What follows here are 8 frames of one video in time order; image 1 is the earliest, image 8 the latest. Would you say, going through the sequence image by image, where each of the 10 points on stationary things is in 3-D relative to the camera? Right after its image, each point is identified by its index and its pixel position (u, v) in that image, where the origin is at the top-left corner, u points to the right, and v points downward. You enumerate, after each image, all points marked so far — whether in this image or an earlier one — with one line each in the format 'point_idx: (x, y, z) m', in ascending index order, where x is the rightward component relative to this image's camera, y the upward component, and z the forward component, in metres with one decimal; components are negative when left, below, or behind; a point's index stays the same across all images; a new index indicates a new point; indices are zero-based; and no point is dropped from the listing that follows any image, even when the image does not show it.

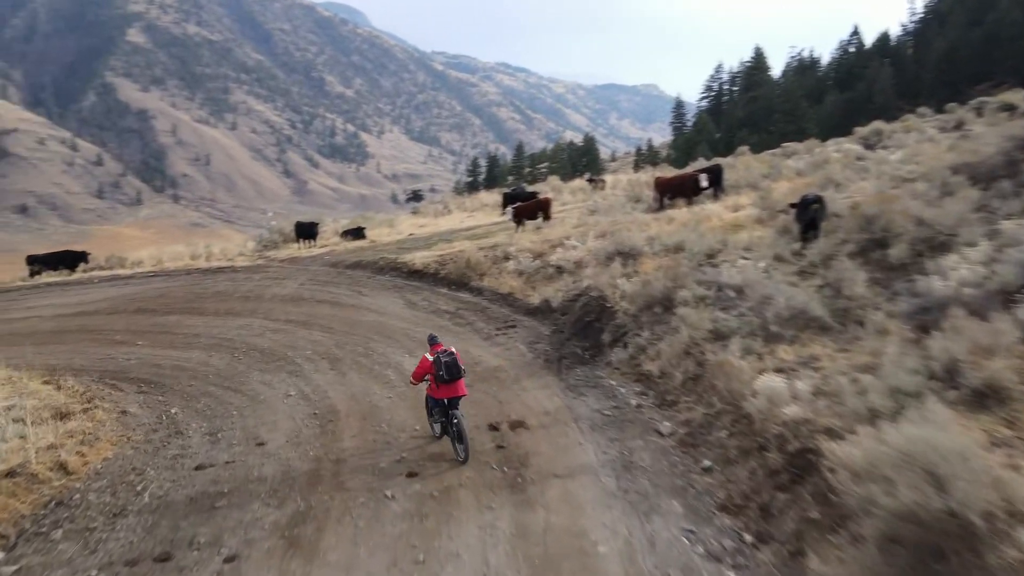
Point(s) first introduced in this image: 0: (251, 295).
0: (-6.5, -0.2, +18.1) m
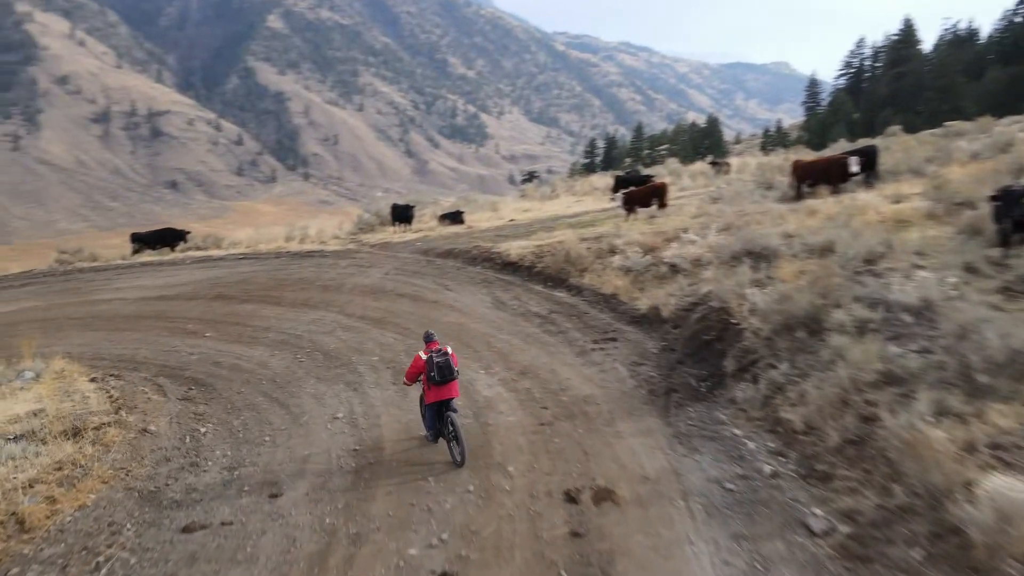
0: (-4.2, 0.0, +16.7) m
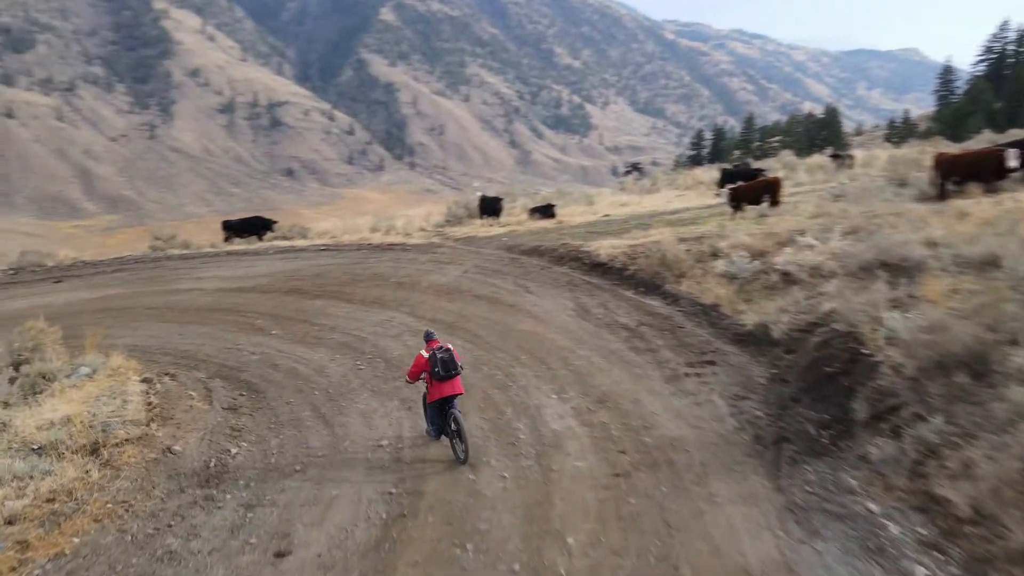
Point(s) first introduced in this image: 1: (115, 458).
0: (-2.3, +0.1, +15.7) m
1: (-3.9, -1.7, +7.1) m
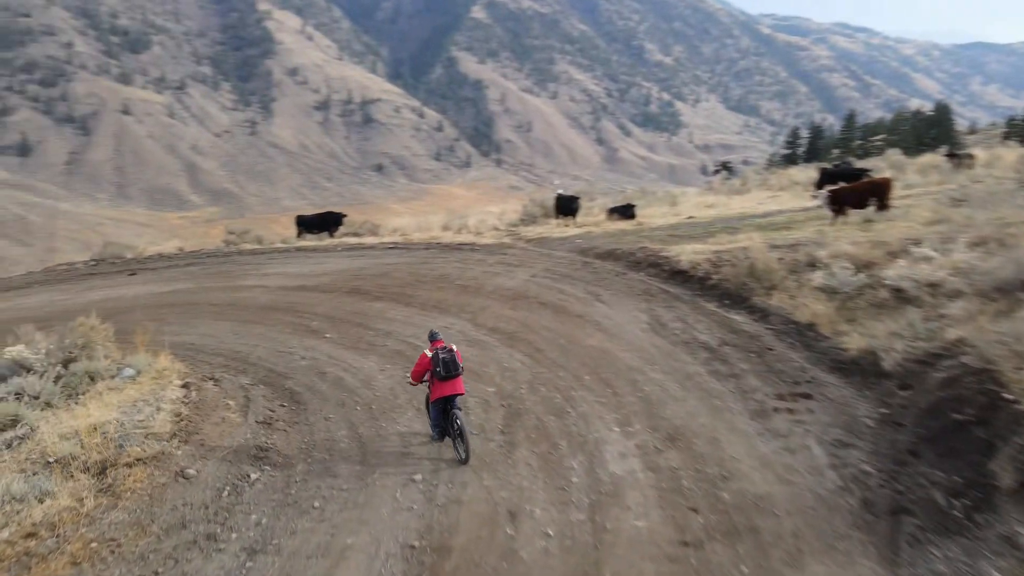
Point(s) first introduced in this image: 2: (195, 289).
0: (-0.8, 0.0, +14.8) m
1: (-3.5, -1.7, +6.5) m
2: (-7.3, 0.0, +16.7) m
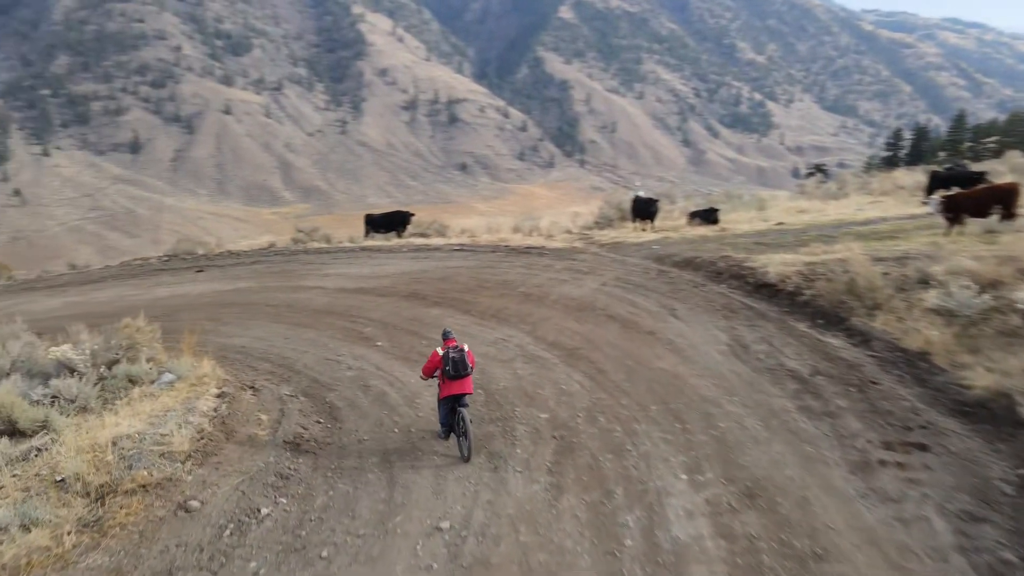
0: (+0.4, -0.1, +13.8) m
1: (-3.2, -1.8, +5.8) m
2: (-5.8, 0.0, +16.4) m
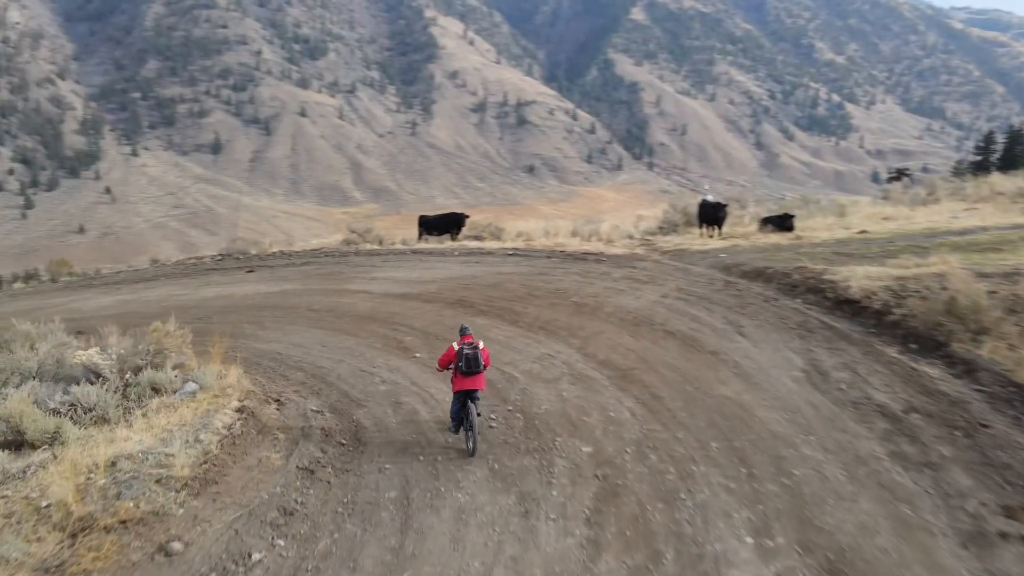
0: (+1.3, -0.3, +12.8) m
1: (-3.0, -1.9, +5.1) m
2: (-4.6, -0.1, +15.9) m
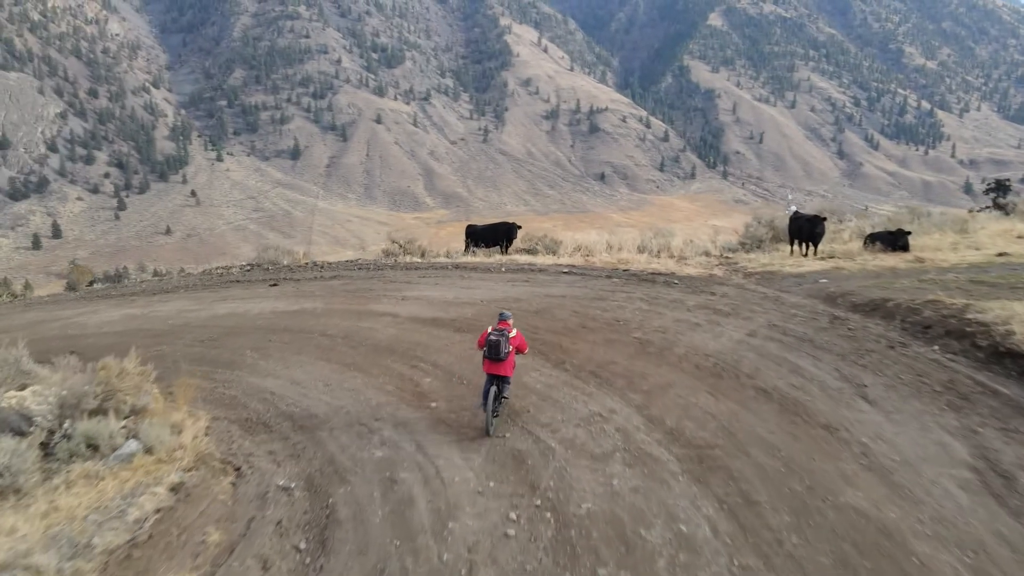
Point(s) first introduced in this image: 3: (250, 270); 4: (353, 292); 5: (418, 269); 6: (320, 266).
0: (+2.0, -0.8, +10.1) m
1: (-3.1, -2.2, +2.9) m
2: (-3.7, -0.4, +13.8) m
3: (-6.7, +0.4, +18.5) m
4: (-3.4, 0.0, +15.4) m
5: (-2.2, +0.5, +17.3) m
6: (-5.0, +0.6, +18.5) m
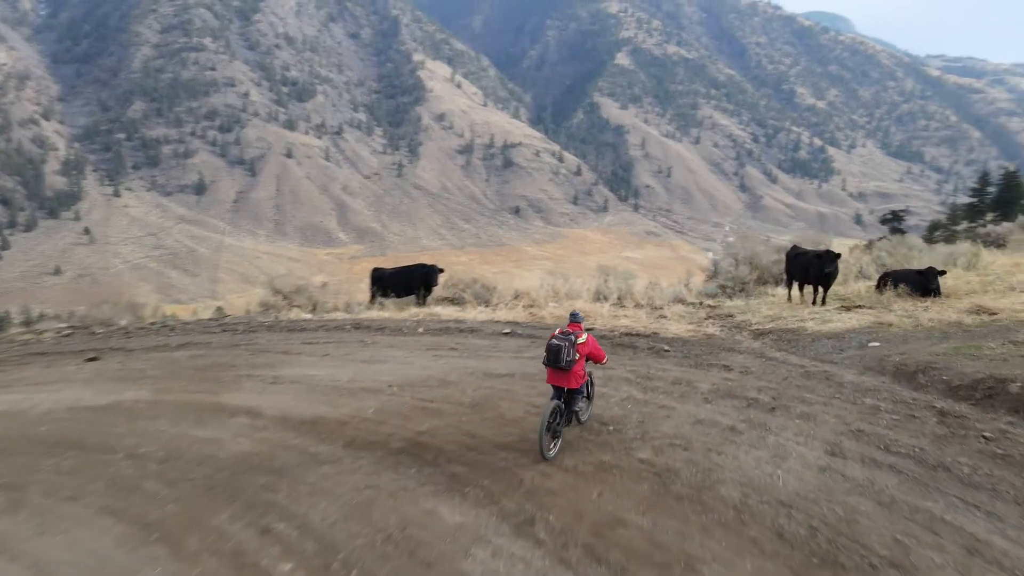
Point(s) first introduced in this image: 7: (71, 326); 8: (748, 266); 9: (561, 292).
0: (+1.4, -1.6, +6.0) m
1: (-2.8, -2.7, -1.8) m
2: (-4.6, -1.5, +9.1) m
3: (-8.2, -0.9, +13.4) m
4: (-4.5, -1.2, +10.7) m
5: (-3.6, -0.7, +12.7) m
6: (-6.5, -0.7, +13.6) m
7: (-8.6, -0.7, +14.3) m
8: (+5.2, +0.5, +16.0) m
9: (+1.0, -0.1, +15.0) m
